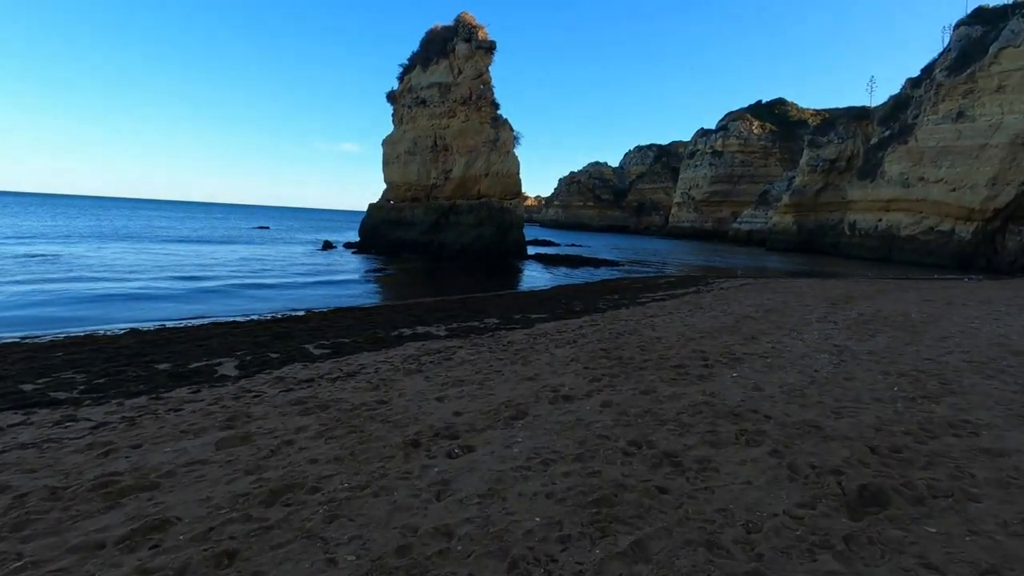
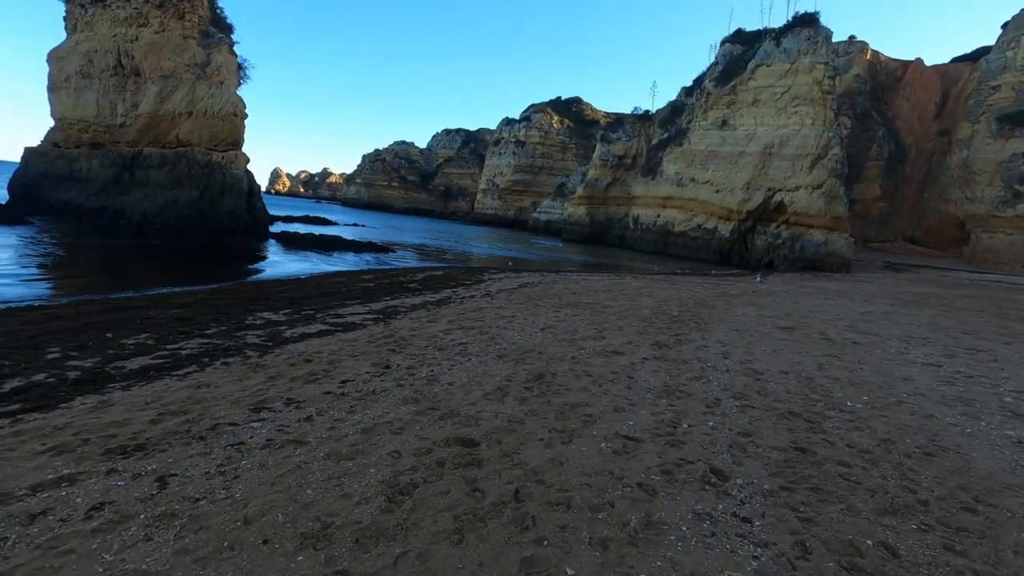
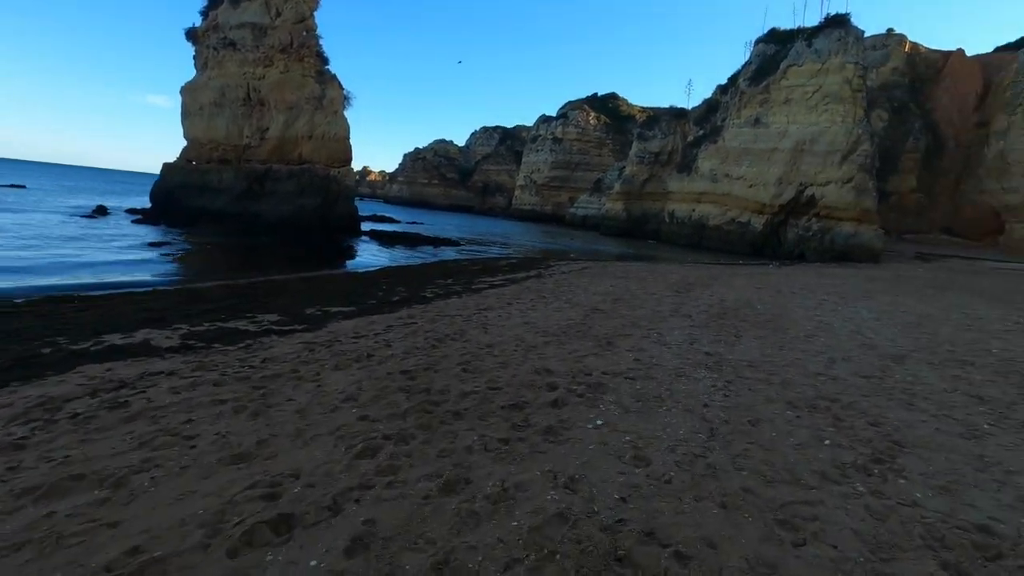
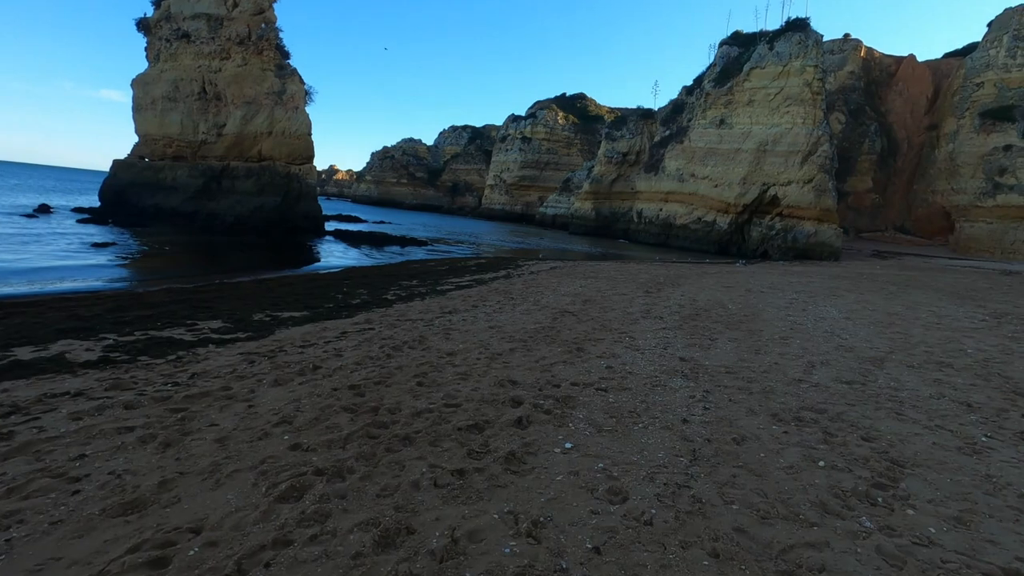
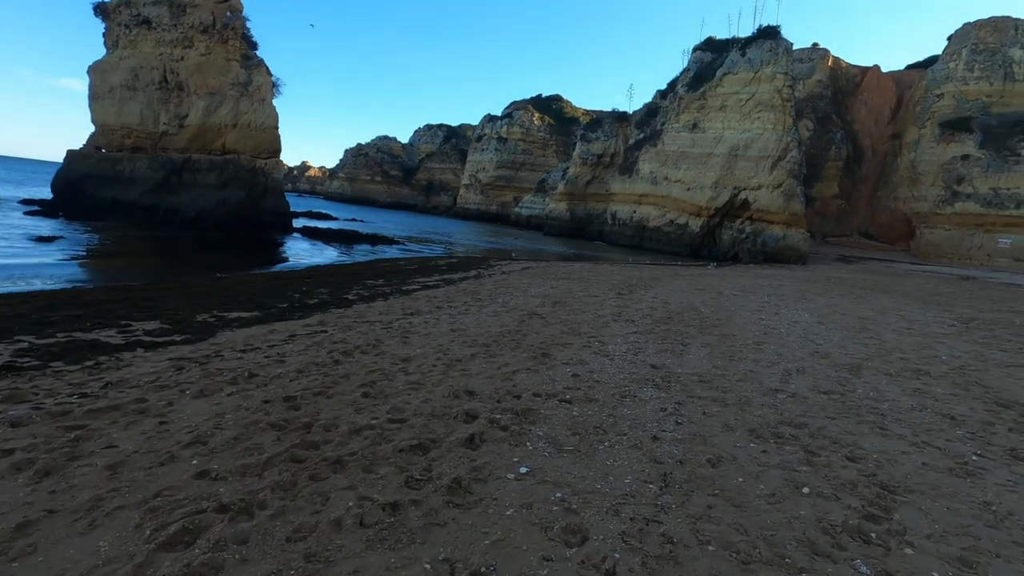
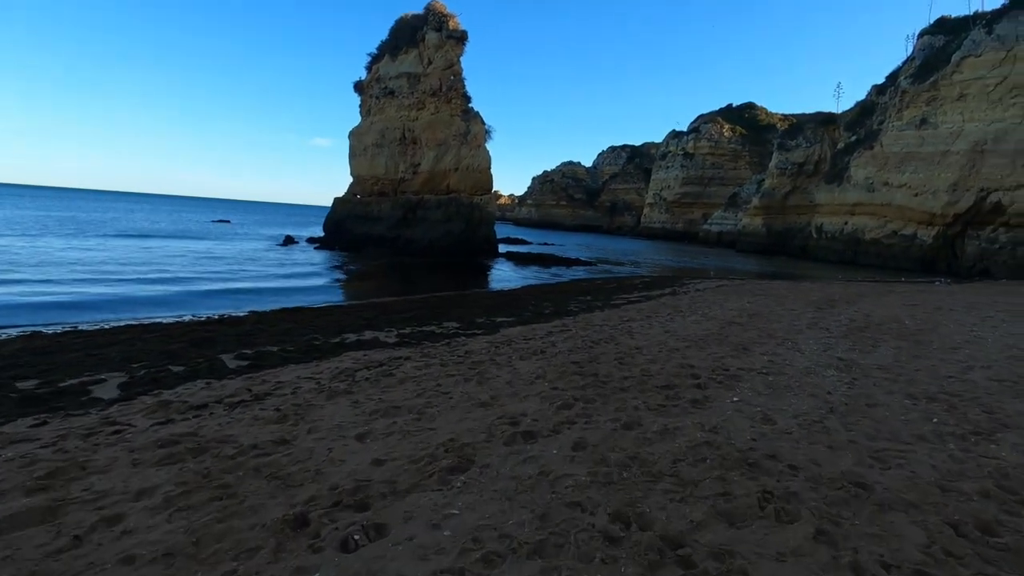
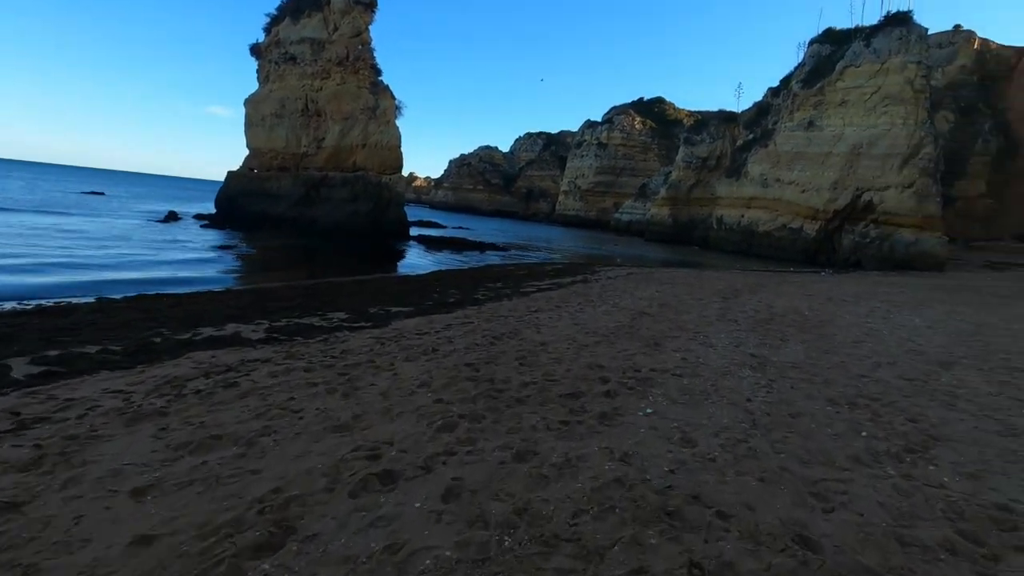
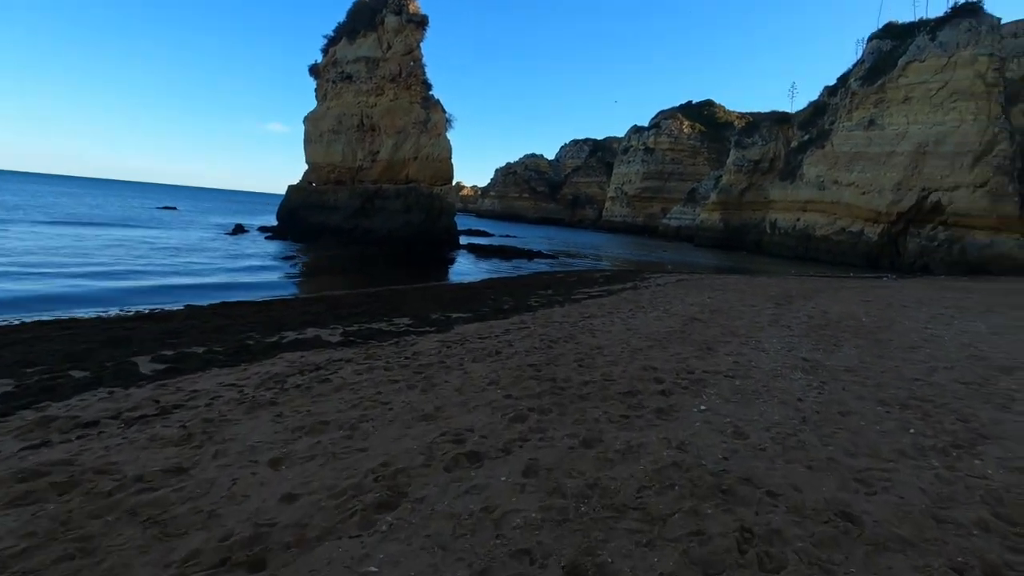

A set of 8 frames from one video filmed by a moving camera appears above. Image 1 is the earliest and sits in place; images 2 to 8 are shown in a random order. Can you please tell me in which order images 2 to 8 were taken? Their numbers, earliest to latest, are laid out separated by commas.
6, 8, 7, 3, 4, 5, 2
